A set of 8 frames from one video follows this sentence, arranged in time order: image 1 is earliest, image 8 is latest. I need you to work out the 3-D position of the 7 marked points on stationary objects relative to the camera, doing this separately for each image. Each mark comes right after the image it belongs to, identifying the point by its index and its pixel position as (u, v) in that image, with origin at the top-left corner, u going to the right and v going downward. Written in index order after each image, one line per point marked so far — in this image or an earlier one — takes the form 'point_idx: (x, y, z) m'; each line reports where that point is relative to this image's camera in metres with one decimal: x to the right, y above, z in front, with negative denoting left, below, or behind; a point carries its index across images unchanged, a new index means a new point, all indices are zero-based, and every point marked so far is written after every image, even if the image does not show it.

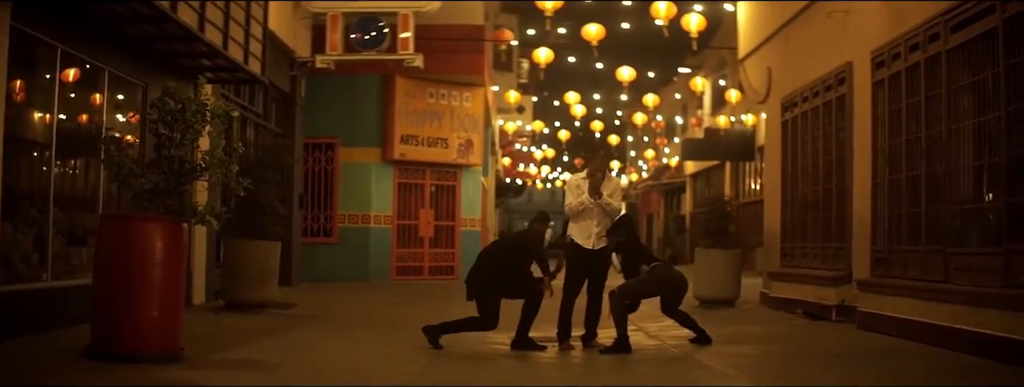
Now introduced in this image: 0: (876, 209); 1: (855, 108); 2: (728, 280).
0: (+4.0, -0.1, +11.0) m
1: (+4.2, +1.1, +12.2) m
2: (+3.6, -1.5, +17.2) m
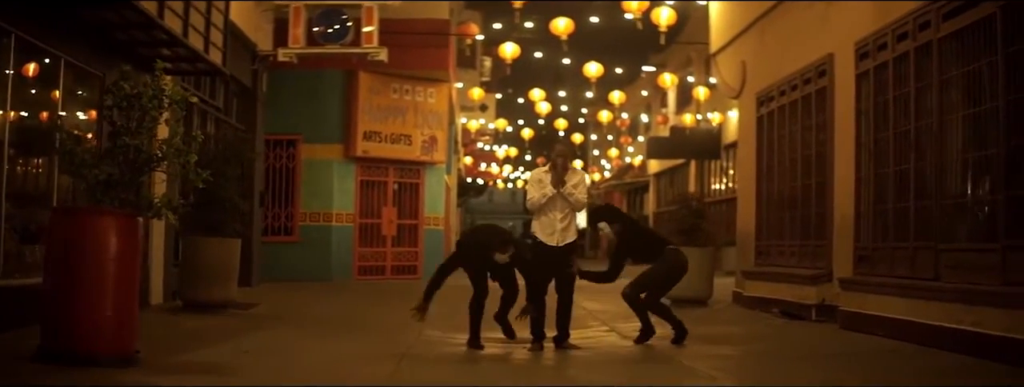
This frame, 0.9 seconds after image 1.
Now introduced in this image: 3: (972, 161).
0: (+3.7, -0.1, +10.7) m
1: (+3.8, +1.1, +11.9) m
2: (+3.1, -1.4, +16.9) m
3: (+3.9, +0.3, +8.3) m
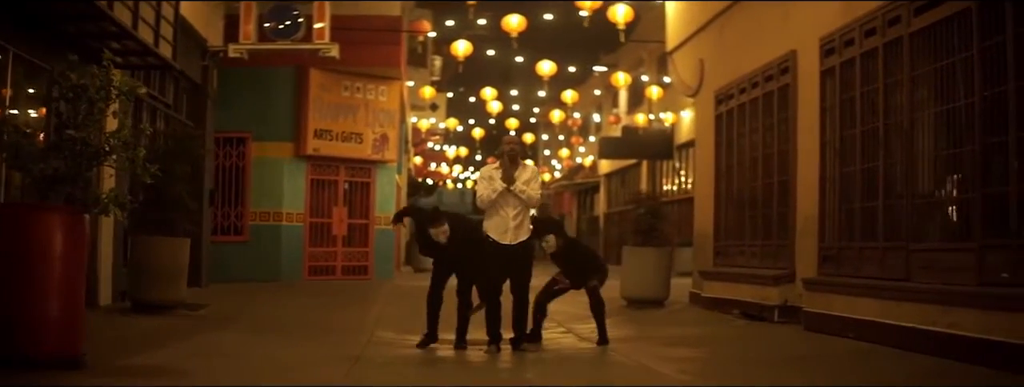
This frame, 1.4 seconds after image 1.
0: (+3.3, -0.1, +10.7) m
1: (+3.4, +1.1, +11.9) m
2: (+2.4, -1.4, +16.8) m
3: (+3.7, +0.3, +8.3) m
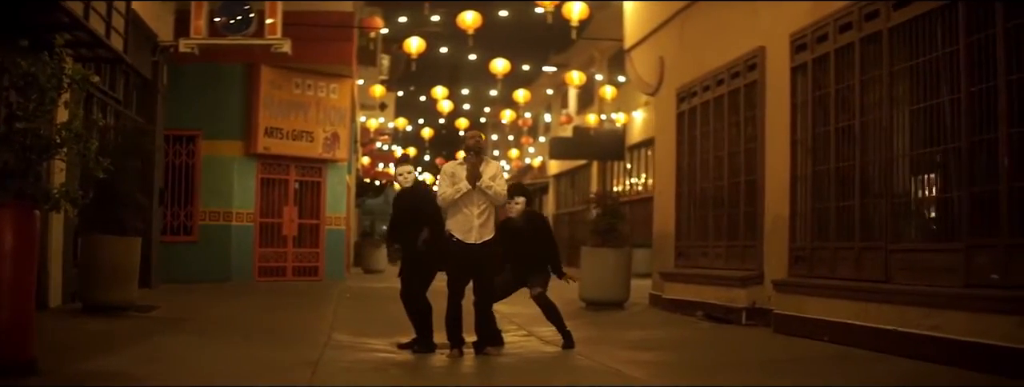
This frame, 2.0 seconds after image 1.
0: (+3.0, -0.1, +10.6) m
1: (+3.0, +1.1, +11.8) m
2: (+1.7, -1.4, +16.6) m
3: (+3.5, +0.3, +8.2) m
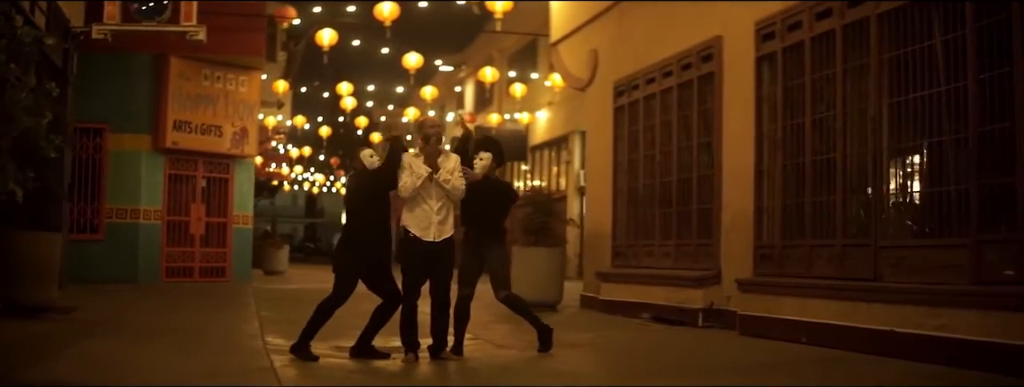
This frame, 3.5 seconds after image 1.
0: (+2.6, -0.1, +10.3) m
1: (+2.5, +1.2, +11.5) m
2: (+0.7, -1.4, +16.2) m
3: (+3.3, +0.4, +8.0) m
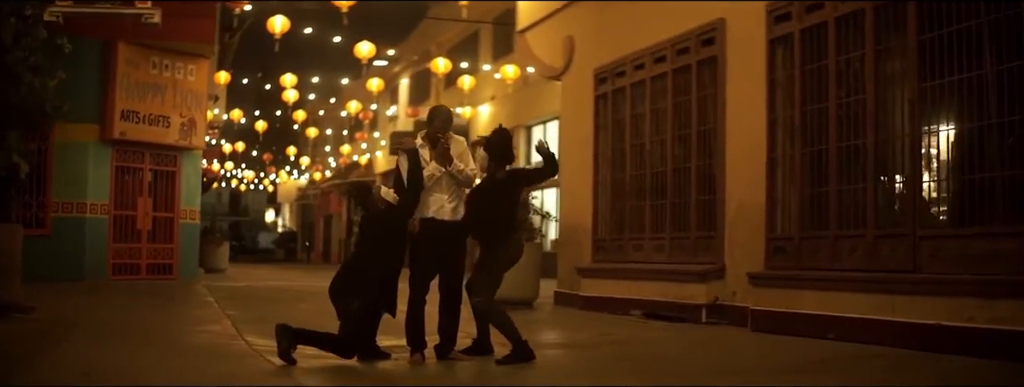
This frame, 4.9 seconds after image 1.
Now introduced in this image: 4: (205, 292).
0: (+2.6, 0.0, +9.9) m
1: (+2.4, +1.3, +11.1) m
2: (+0.3, -1.2, +15.7) m
3: (+3.5, +0.5, +7.6) m
4: (-5.7, -1.8, +18.8) m
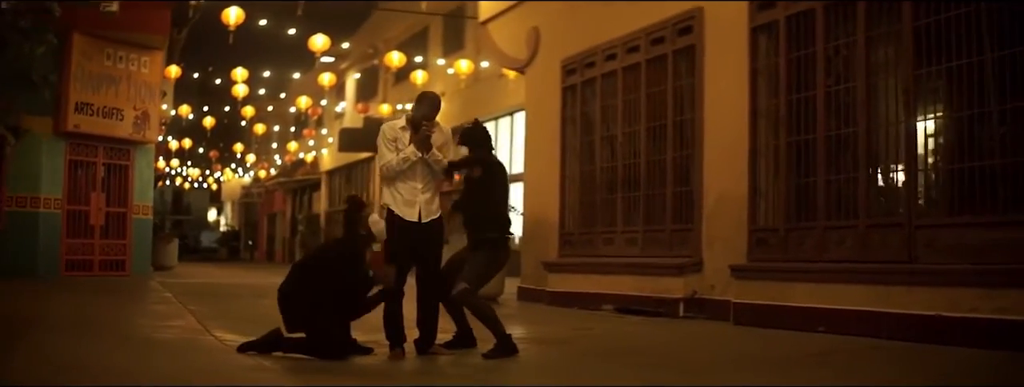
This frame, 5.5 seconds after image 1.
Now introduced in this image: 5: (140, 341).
0: (+2.4, +0.1, +9.9) m
1: (+2.2, +1.4, +11.1) m
2: (-0.1, -1.2, +15.6) m
3: (+3.4, +0.5, +7.7) m
4: (-6.3, -1.7, +18.4) m
5: (-3.5, -1.4, +9.7) m
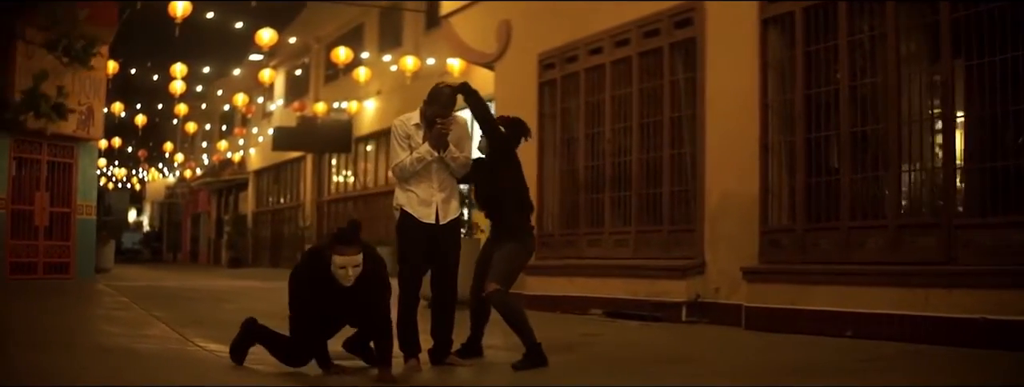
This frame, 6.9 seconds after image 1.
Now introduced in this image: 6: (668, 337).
0: (+2.5, +0.1, +9.6) m
1: (+2.2, +1.4, +10.8) m
2: (-0.4, -1.1, +15.1) m
3: (+3.6, +0.5, +7.5) m
4: (-6.8, -1.7, +17.5) m
5: (-3.4, -1.4, +9.1) m
6: (+1.5, -1.4, +10.0) m
